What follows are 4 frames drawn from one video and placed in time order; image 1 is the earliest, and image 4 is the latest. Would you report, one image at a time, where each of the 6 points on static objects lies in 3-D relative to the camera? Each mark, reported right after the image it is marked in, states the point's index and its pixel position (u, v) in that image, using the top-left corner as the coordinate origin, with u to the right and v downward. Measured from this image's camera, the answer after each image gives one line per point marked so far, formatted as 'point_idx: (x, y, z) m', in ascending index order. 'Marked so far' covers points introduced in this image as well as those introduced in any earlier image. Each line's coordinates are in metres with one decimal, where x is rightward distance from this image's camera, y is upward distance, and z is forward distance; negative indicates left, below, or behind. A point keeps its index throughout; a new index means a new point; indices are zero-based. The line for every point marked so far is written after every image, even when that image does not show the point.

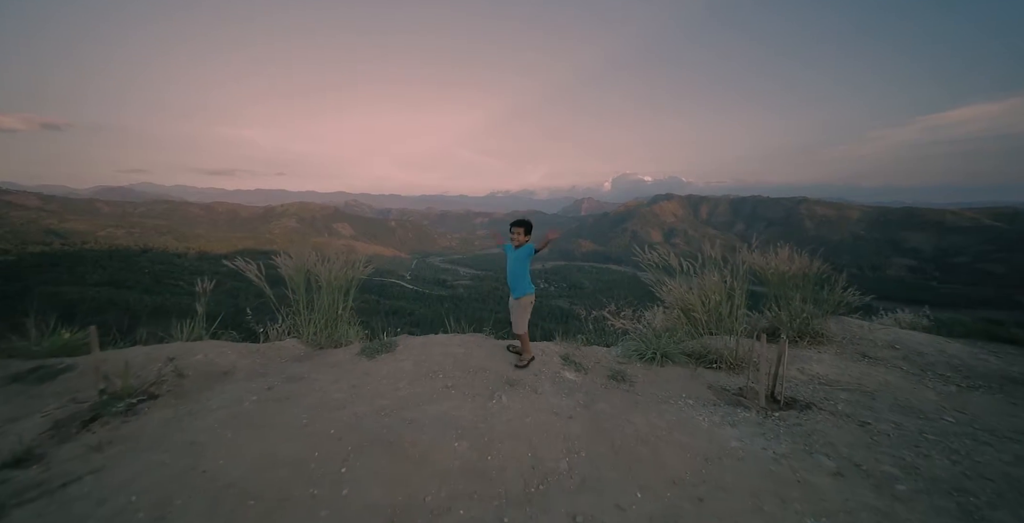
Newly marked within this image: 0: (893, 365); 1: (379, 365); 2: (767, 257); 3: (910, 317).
0: (+3.9, -1.1, +4.1) m
1: (-1.1, -0.9, +3.4) m
2: (+3.2, +0.1, +5.1) m
3: (+5.7, -0.8, +5.7) m
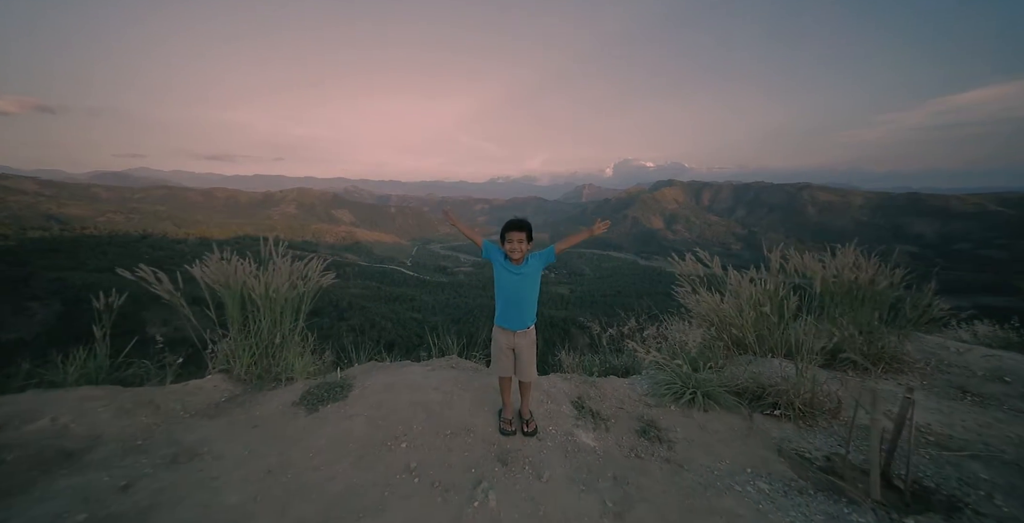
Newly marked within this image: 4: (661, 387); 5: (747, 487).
0: (+3.9, -1.2, +3.1) m
1: (-1.2, -1.0, +2.4) m
2: (+3.2, 0.0, +4.0) m
3: (+5.6, -0.8, +4.7) m
4: (+1.3, -1.1, +3.4) m
5: (+1.3, -1.2, +2.2) m
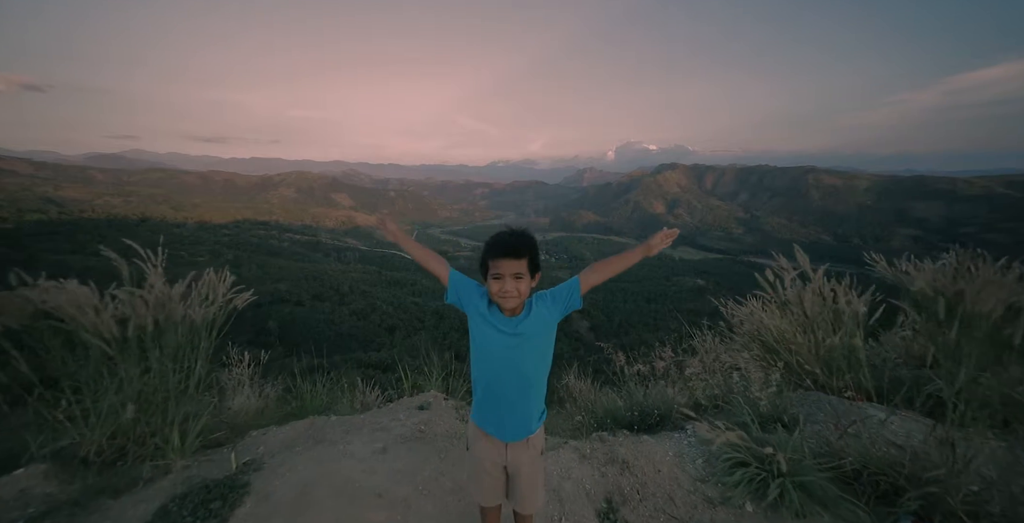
0: (+3.9, -1.3, +2.0) m
1: (-1.2, -1.1, +1.3) m
2: (+3.2, -0.1, +2.9) m
3: (+5.6, -0.9, +3.5) m
4: (+1.2, -1.2, +2.3) m
5: (+1.3, -1.4, +1.1) m
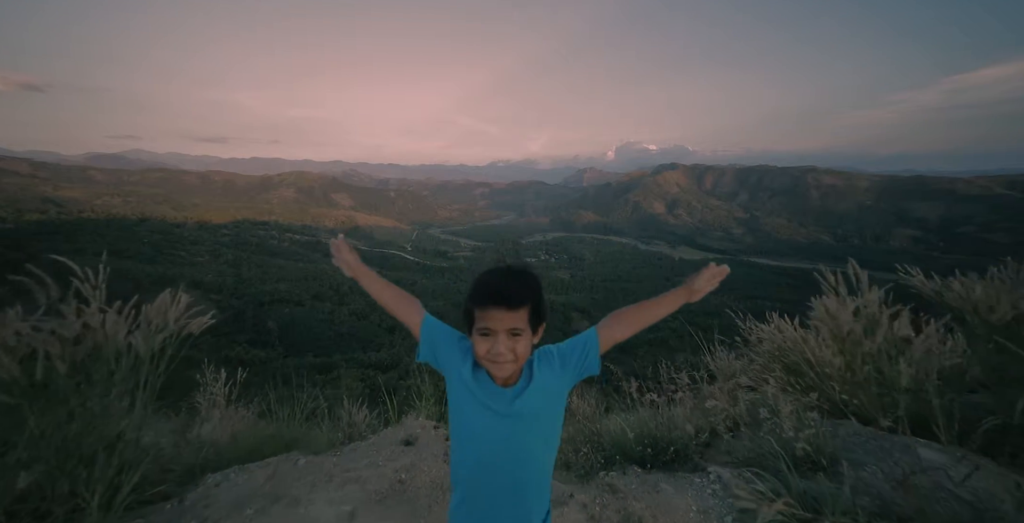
0: (+3.9, -1.3, +2.3) m
1: (-1.2, -1.1, +1.6) m
2: (+3.2, -0.1, +3.2) m
3: (+5.6, -0.9, +3.8) m
4: (+1.3, -1.2, +2.6) m
5: (+1.3, -1.4, +1.4) m
